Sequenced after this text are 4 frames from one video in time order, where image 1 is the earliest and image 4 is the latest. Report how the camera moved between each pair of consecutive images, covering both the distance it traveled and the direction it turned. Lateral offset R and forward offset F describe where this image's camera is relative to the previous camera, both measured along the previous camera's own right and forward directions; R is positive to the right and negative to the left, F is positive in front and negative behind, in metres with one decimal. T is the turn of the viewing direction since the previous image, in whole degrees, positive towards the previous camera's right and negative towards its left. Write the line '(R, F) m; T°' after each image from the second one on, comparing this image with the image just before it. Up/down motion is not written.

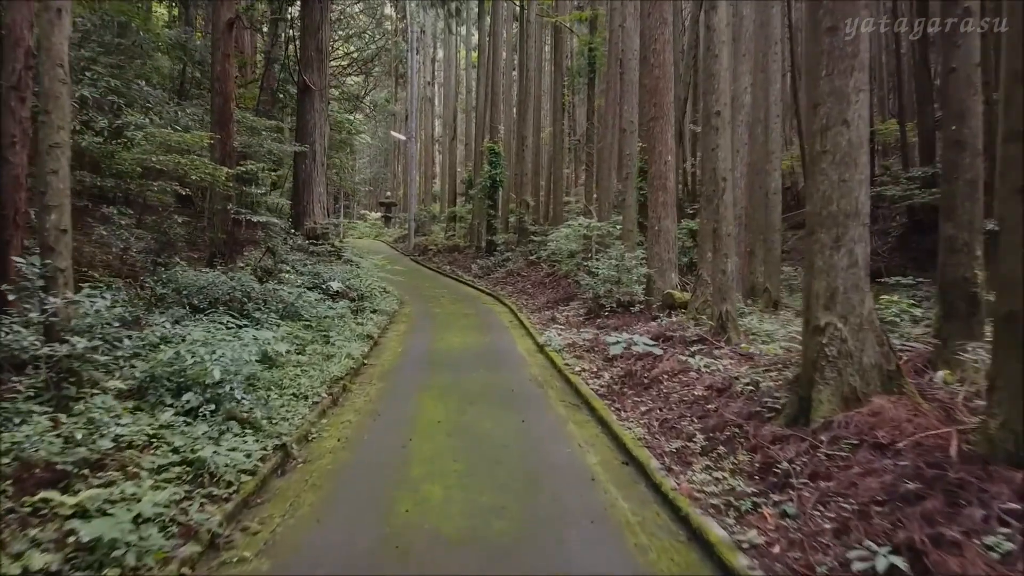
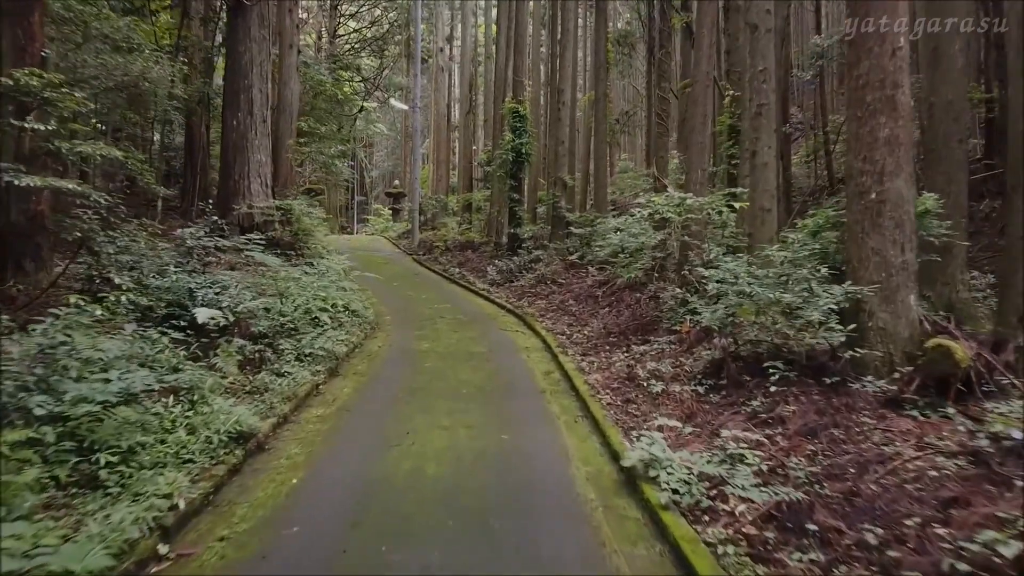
(-0.1, +5.2) m; -2°
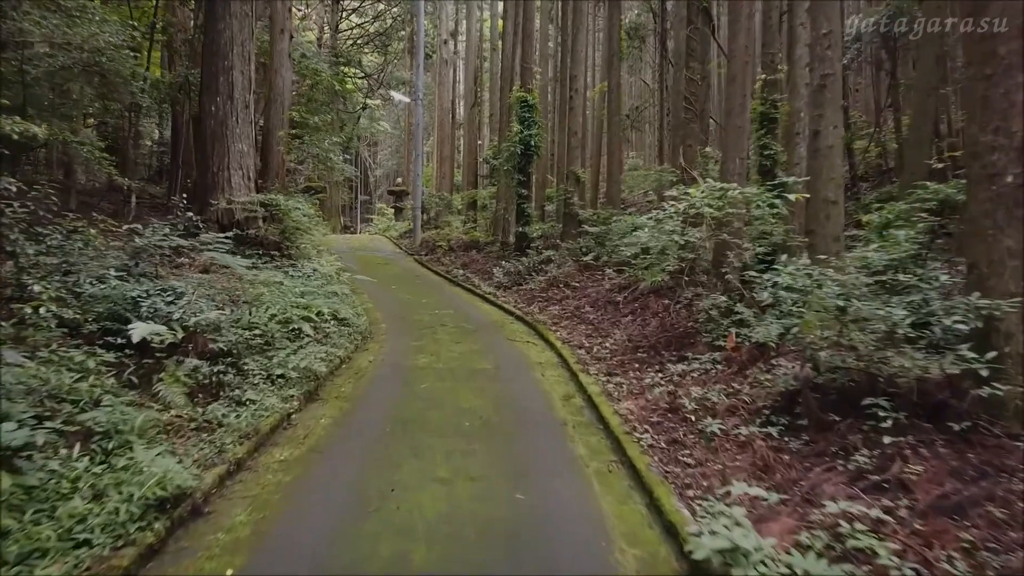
(-0.1, +1.1) m; 0°
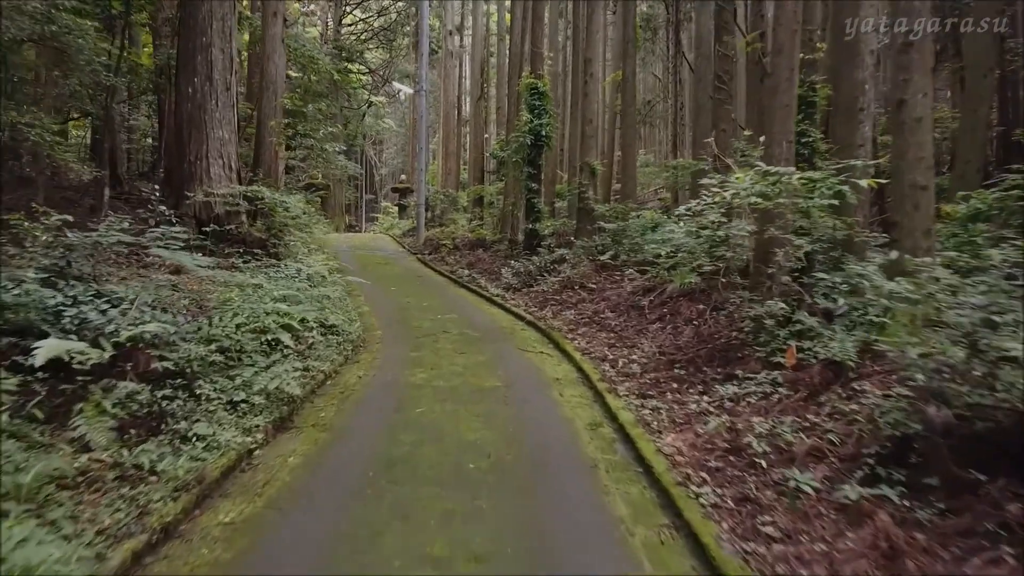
(0.0, +1.0) m; -1°
